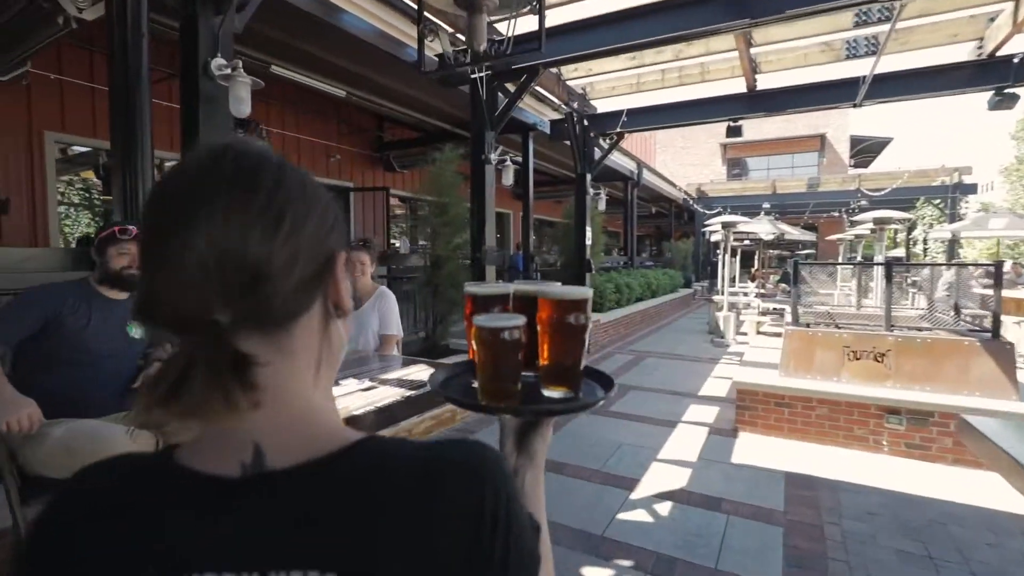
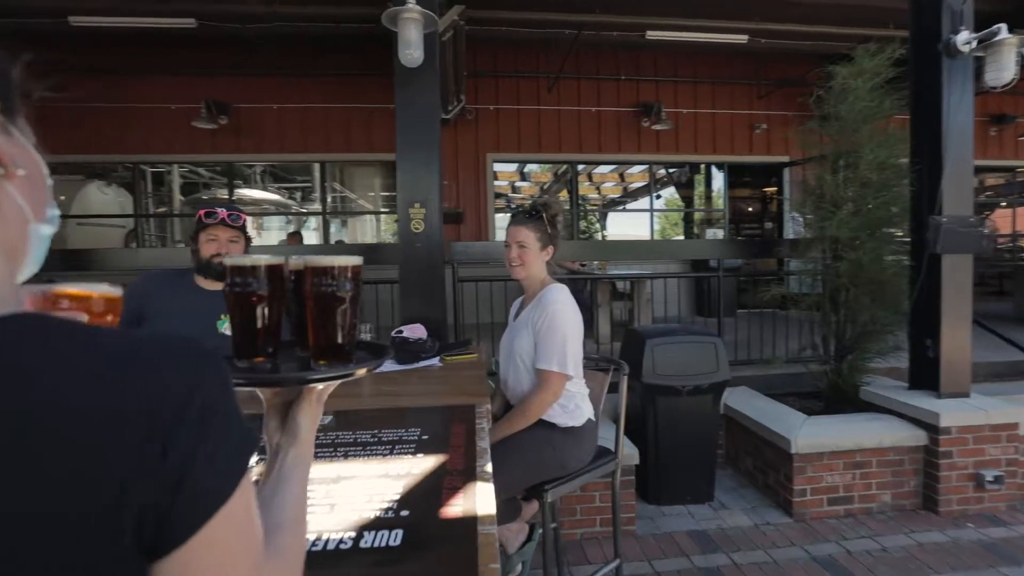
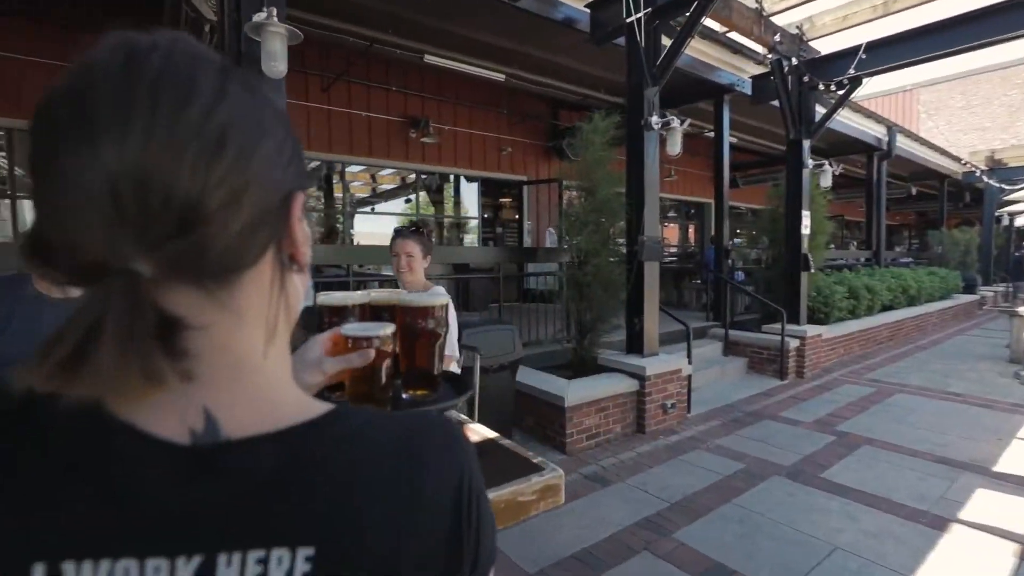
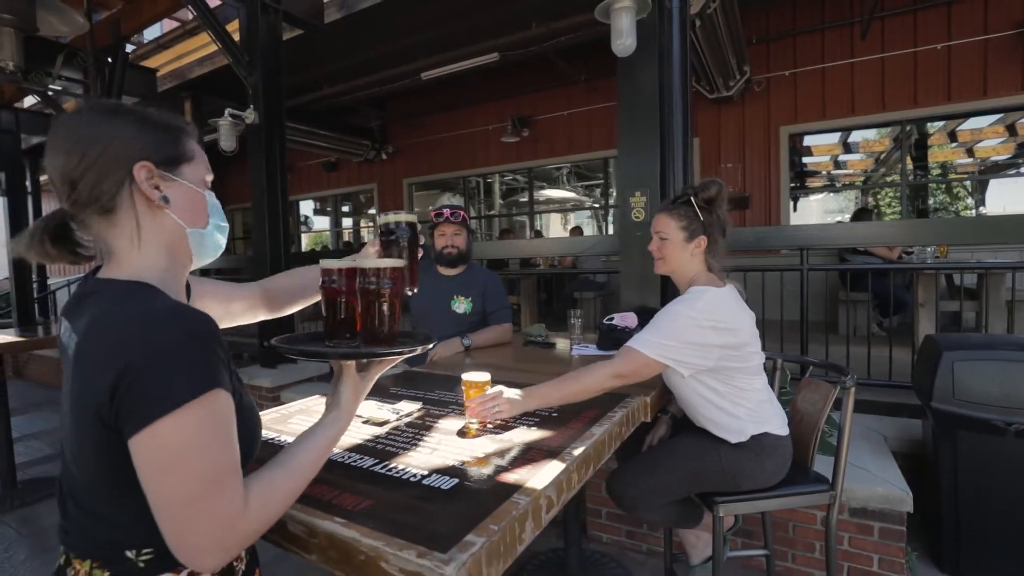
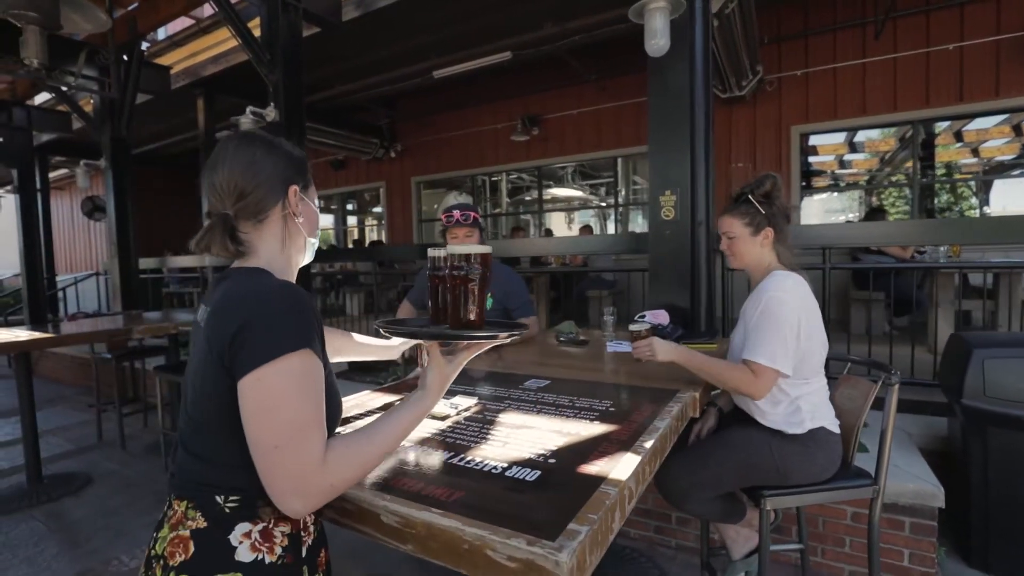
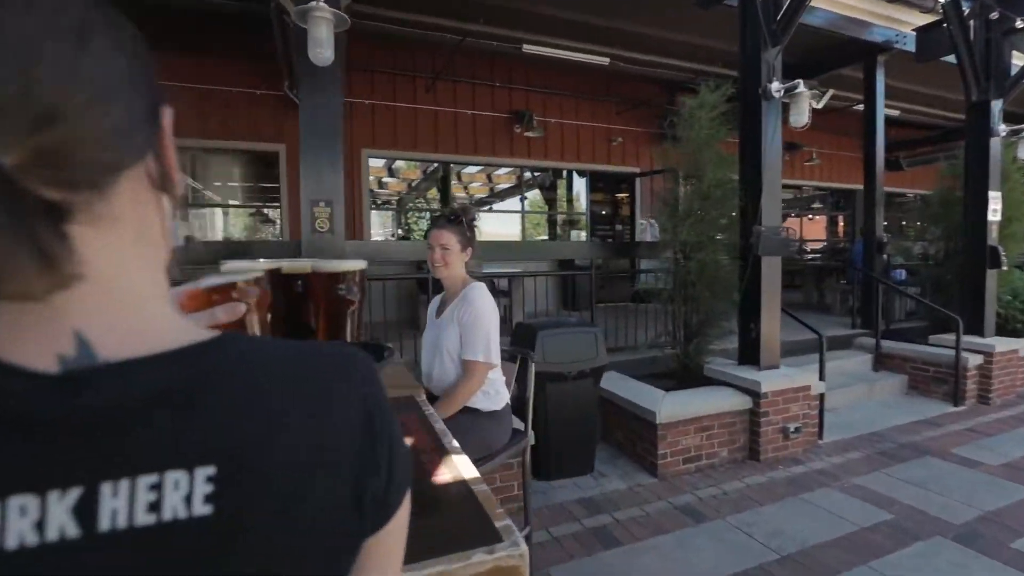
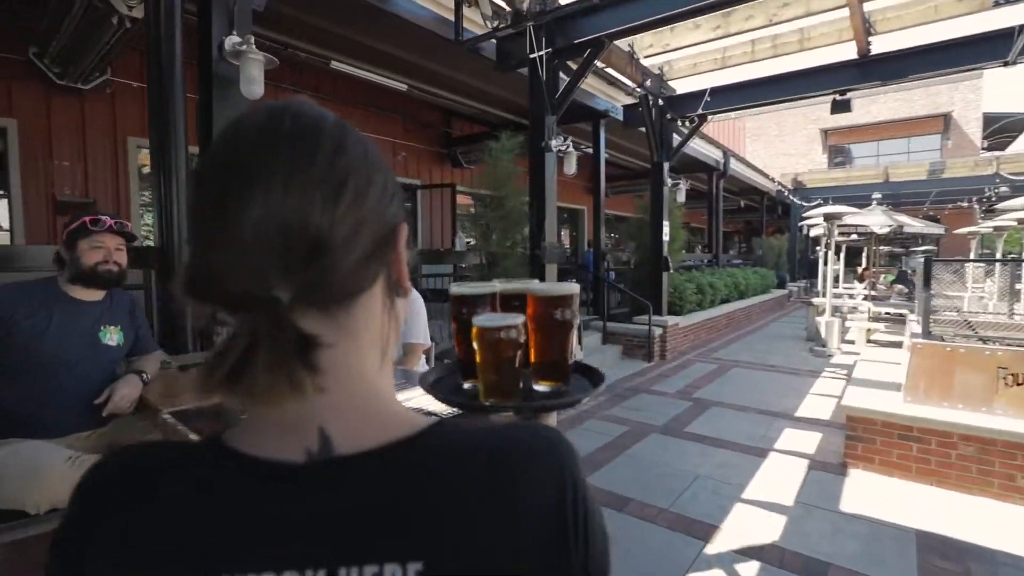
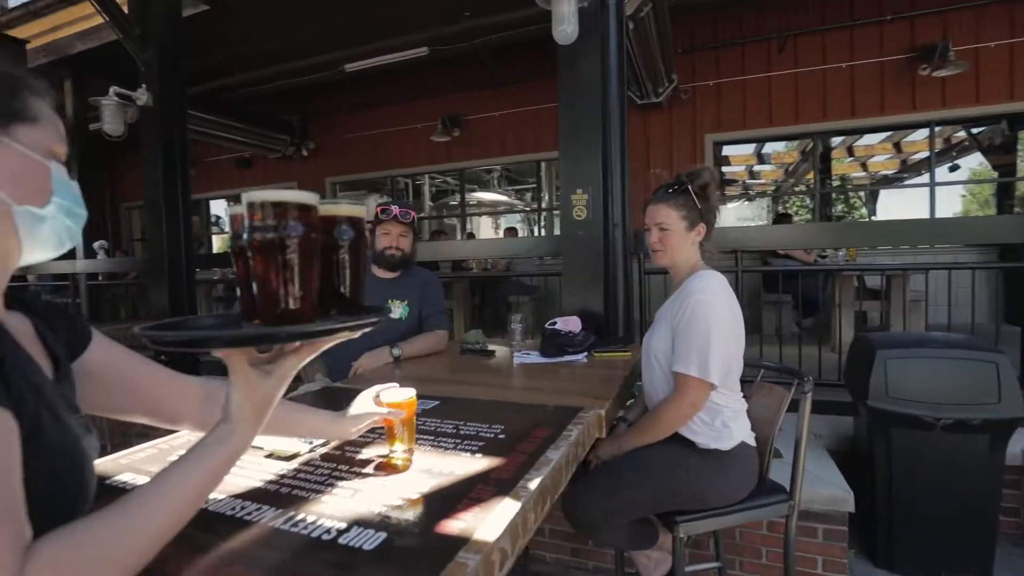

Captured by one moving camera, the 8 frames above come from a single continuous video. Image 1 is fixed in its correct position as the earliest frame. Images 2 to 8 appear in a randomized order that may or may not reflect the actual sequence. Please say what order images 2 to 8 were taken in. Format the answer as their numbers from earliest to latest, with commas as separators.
7, 3, 6, 2, 8, 4, 5
